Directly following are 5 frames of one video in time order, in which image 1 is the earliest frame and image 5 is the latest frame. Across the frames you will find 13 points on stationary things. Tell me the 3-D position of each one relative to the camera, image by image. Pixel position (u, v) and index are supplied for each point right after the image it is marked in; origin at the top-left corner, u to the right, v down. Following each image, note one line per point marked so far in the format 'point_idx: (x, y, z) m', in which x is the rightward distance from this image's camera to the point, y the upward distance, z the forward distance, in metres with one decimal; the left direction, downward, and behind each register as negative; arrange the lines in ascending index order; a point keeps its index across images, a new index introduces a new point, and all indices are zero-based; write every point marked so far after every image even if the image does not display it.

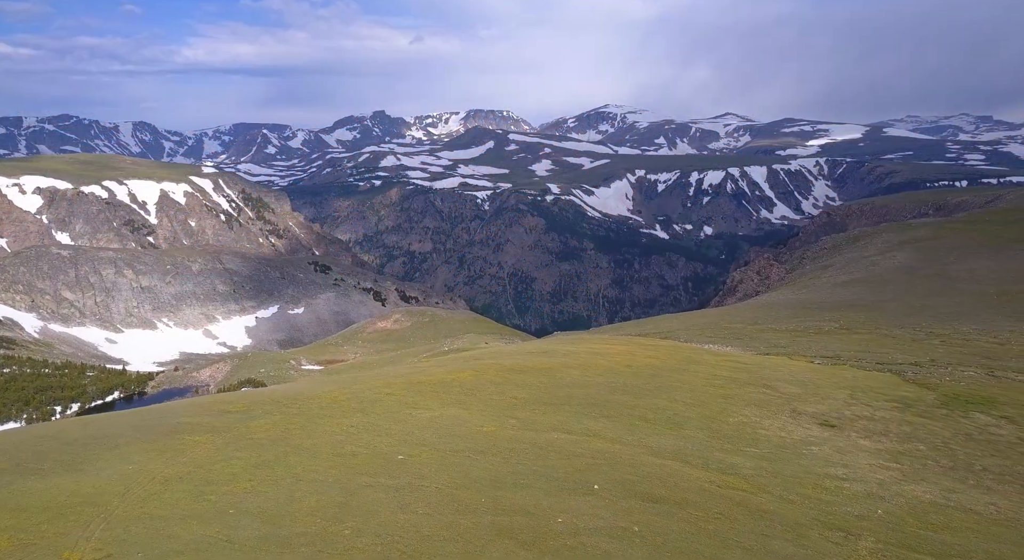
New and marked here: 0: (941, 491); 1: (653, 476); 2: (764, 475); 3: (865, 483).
0: (+11.4, -5.6, +17.9) m
1: (+3.5, -4.8, +16.5) m
2: (+6.7, -5.2, +17.8) m
3: (+9.4, -5.5, +17.9) m
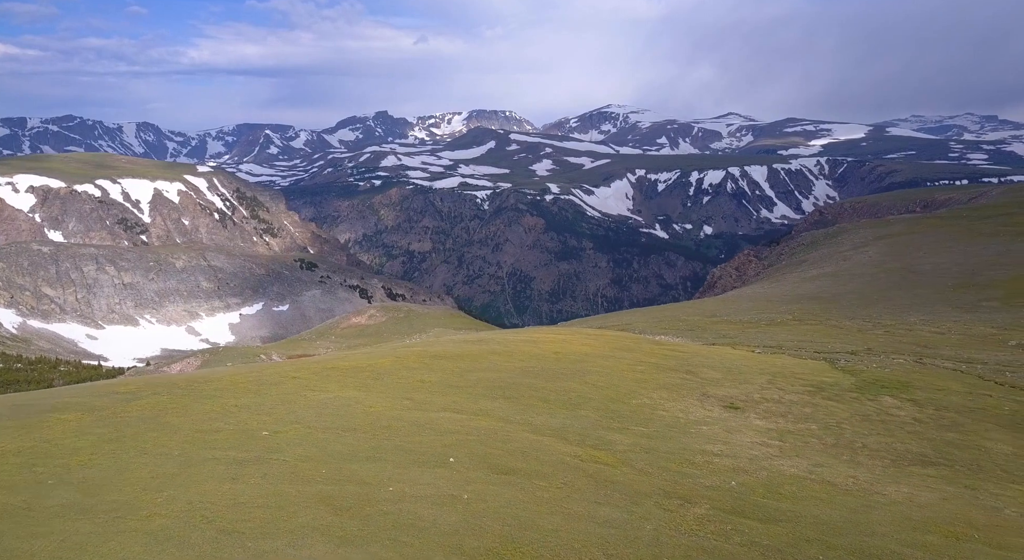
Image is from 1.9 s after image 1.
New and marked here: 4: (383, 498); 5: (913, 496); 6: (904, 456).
0: (+8.0, -5.1, +18.2) m
1: (+0.2, -4.3, +16.7) m
2: (+3.3, -4.6, +18.0) m
3: (+6.0, -4.9, +18.2) m
4: (-2.3, -4.0, +12.1) m
5: (+9.3, -5.1, +15.7) m
6: (+11.5, -5.2, +19.5) m
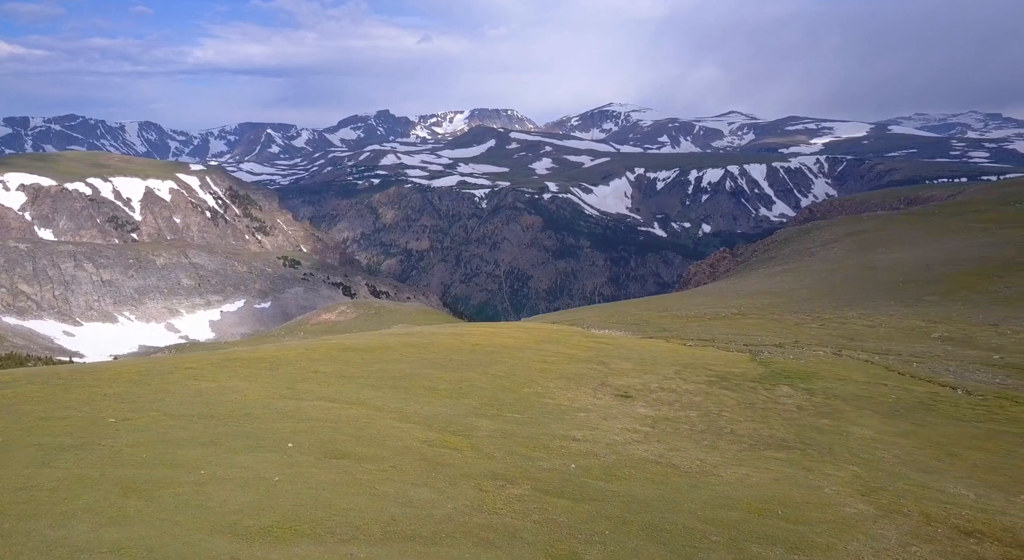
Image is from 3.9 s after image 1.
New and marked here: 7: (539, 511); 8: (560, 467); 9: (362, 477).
0: (+4.2, -4.7, +18.6) m
1: (-3.6, -4.0, +16.9) m
2: (-0.5, -4.3, +18.3) m
3: (+2.2, -4.6, +18.6) m
4: (-6.0, -3.7, +12.3) m
5: (+5.6, -4.8, +16.2) m
6: (+7.6, -4.9, +20.0) m
7: (+0.5, -4.4, +12.6) m
8: (+1.1, -4.5, +16.0) m
9: (-3.0, -4.0, +13.5) m
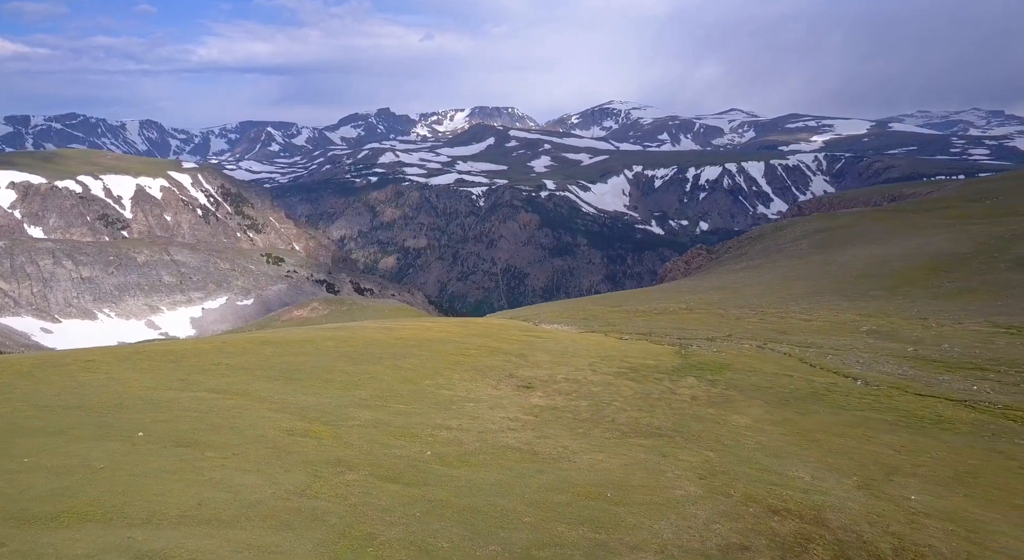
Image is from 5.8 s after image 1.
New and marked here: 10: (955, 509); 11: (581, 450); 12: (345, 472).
0: (+0.6, -4.5, +19.1) m
1: (-7.2, -3.7, +17.0) m
2: (-4.1, -4.0, +18.6) m
3: (-1.4, -4.3, +18.9) m
4: (-9.4, -3.5, +12.3) m
5: (+2.0, -4.6, +16.6) m
6: (+3.9, -4.6, +20.6) m
7: (-2.9, -4.2, +12.9) m
8: (-2.4, -4.3, +16.3) m
9: (-6.5, -3.8, +13.7) m
10: (+9.2, -4.8, +13.8) m
11: (+1.8, -4.6, +18.0) m
12: (-3.5, -4.1, +14.2) m
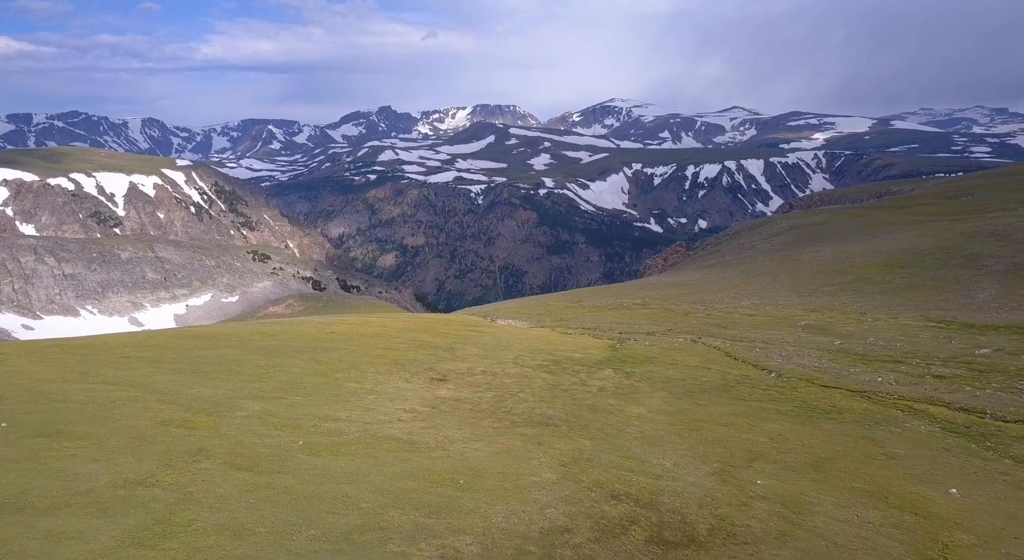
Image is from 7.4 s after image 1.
0: (-2.7, -4.3, +19.3) m
1: (-10.4, -3.5, +17.0) m
2: (-7.4, -3.8, +18.7) m
3: (-4.7, -4.1, +19.1) m
4: (-12.5, -3.3, +12.3) m
5: (-1.2, -4.4, +16.9) m
6: (+0.6, -4.4, +20.9) m
7: (-6.0, -4.0, +13.1) m
8: (-5.6, -4.1, +16.5) m
9: (-9.6, -3.6, +13.7) m
10: (+6.1, -4.6, +14.4) m
11: (-1.4, -4.4, +18.3) m
12: (-6.7, -3.9, +14.3) m
